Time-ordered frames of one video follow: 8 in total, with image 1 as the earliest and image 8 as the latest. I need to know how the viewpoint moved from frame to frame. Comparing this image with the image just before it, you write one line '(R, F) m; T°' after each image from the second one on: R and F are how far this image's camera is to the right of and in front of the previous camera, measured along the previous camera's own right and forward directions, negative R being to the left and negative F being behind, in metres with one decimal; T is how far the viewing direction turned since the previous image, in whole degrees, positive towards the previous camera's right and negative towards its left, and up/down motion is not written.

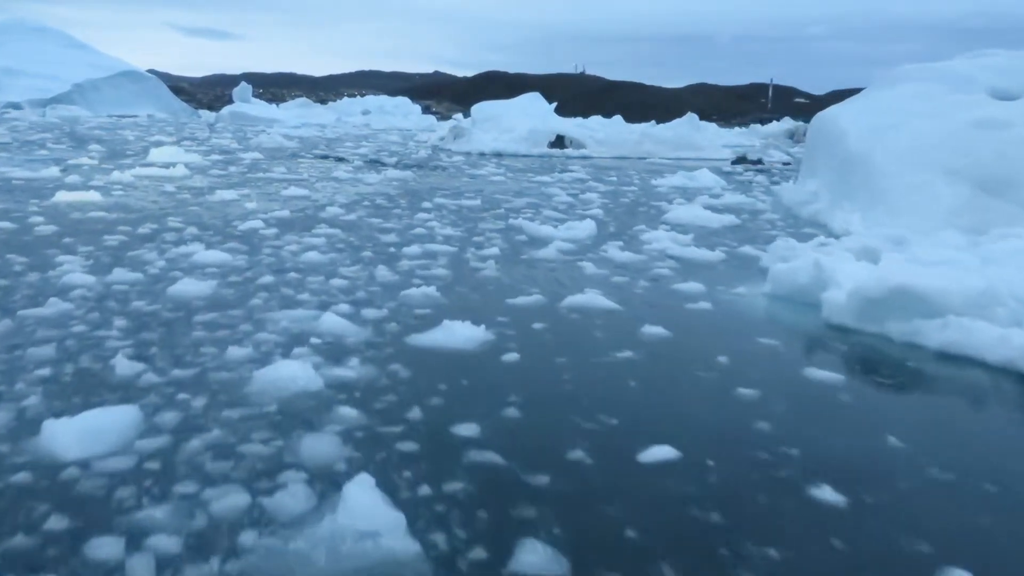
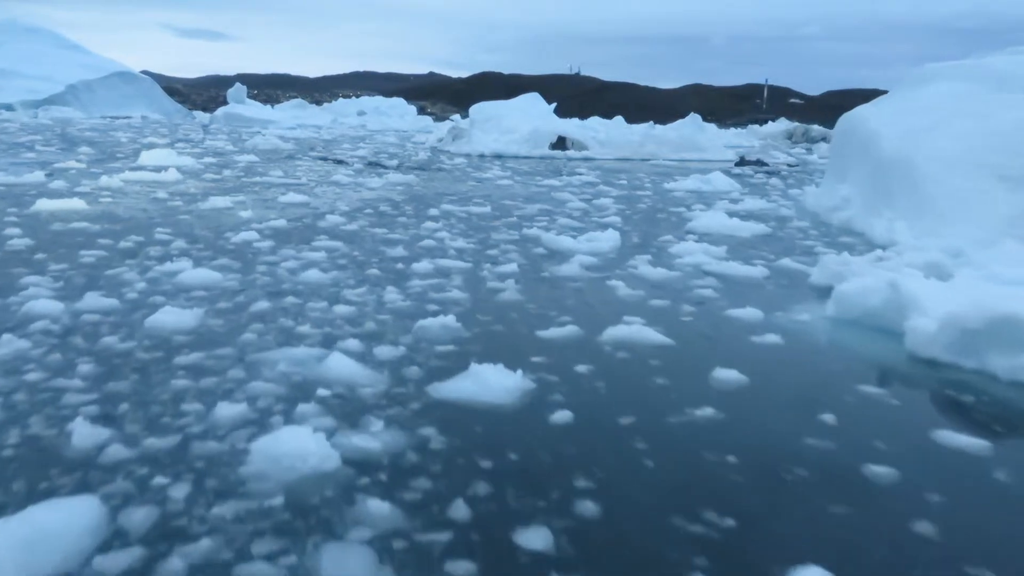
(-0.1, +0.4) m; 0°
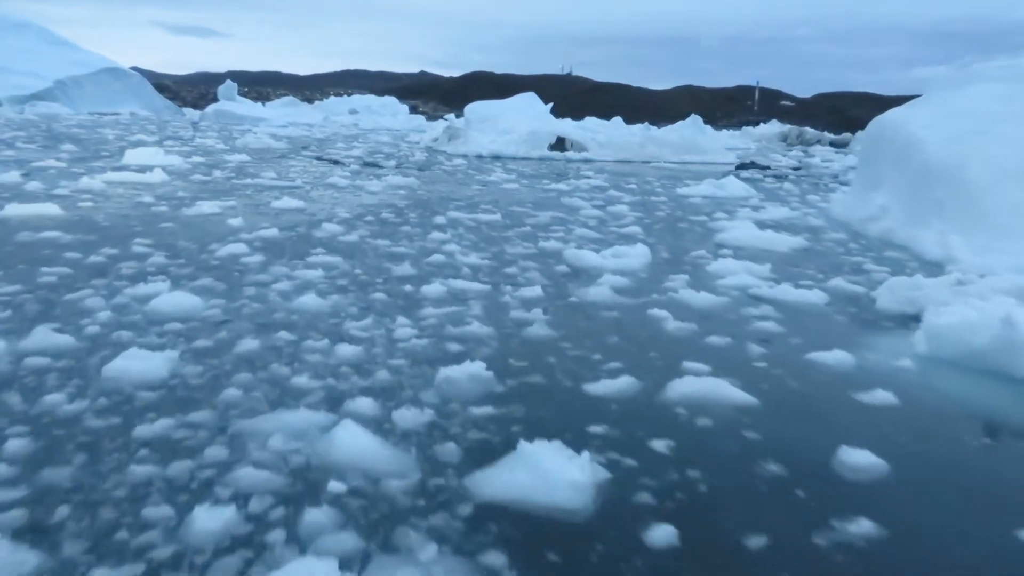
(-0.1, +0.5) m; +1°
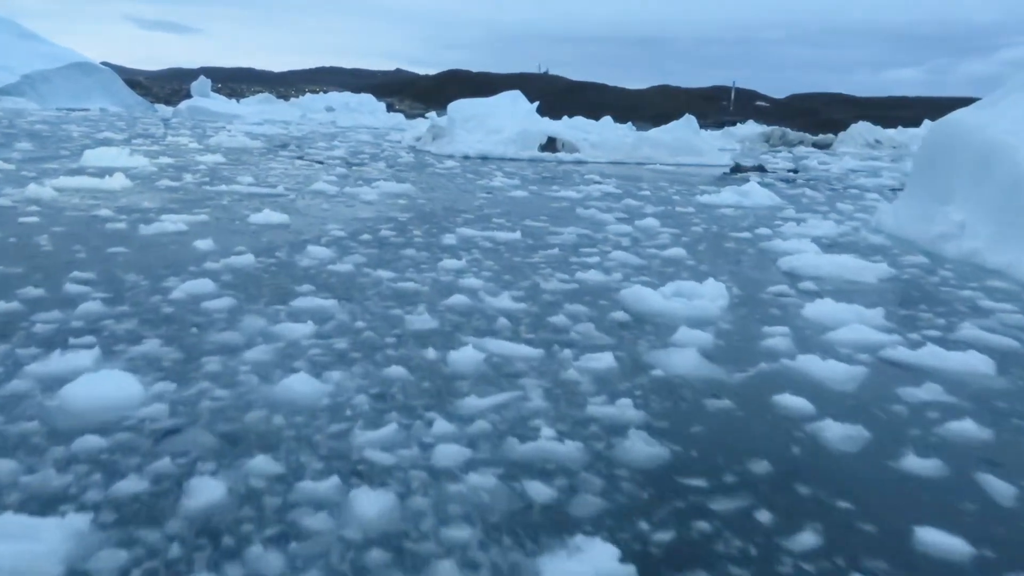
(-0.2, +0.9) m; +1°
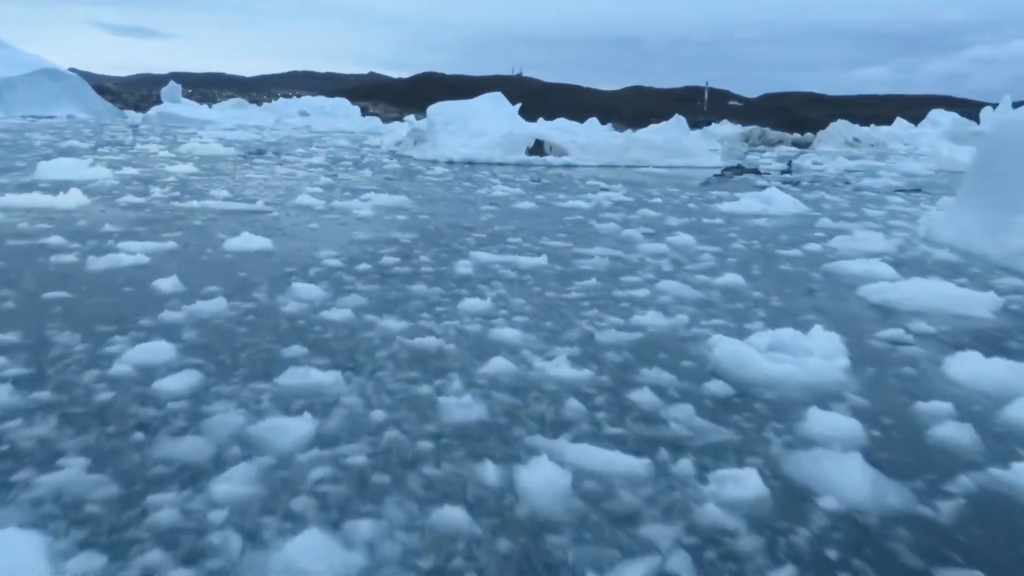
(-0.2, +0.8) m; +1°
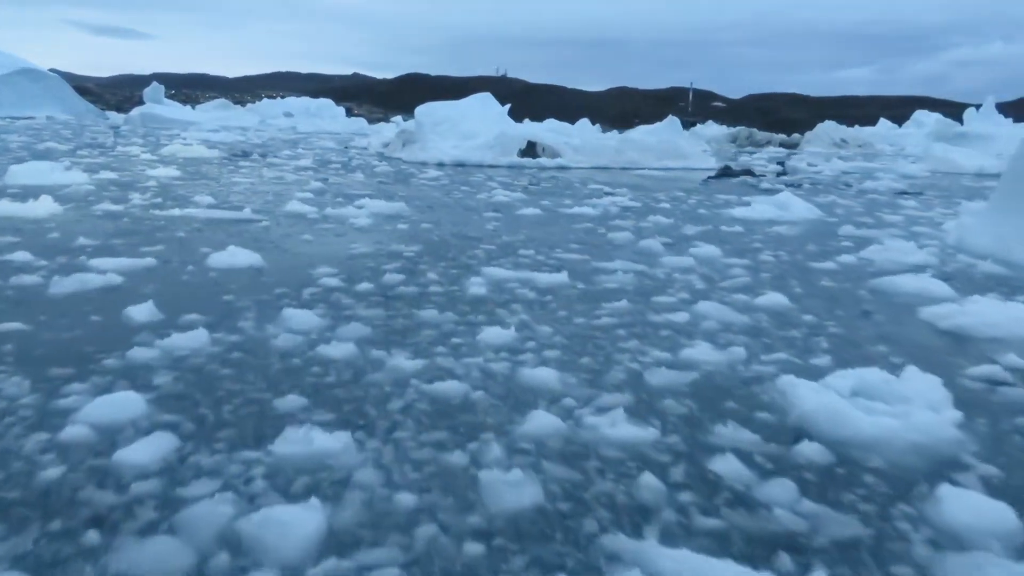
(-0.1, +0.4) m; +1°
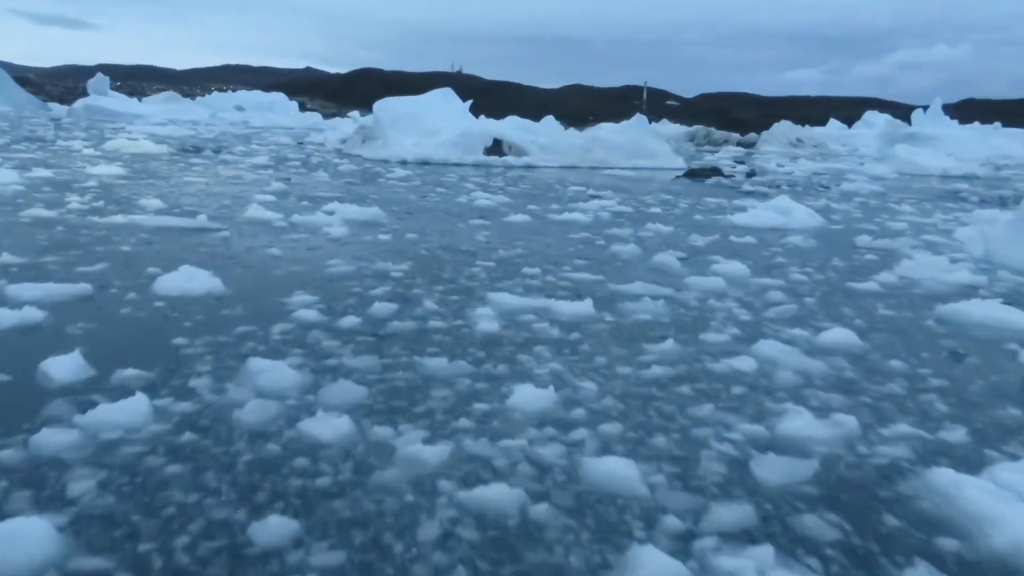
(-0.2, +0.6) m; +3°
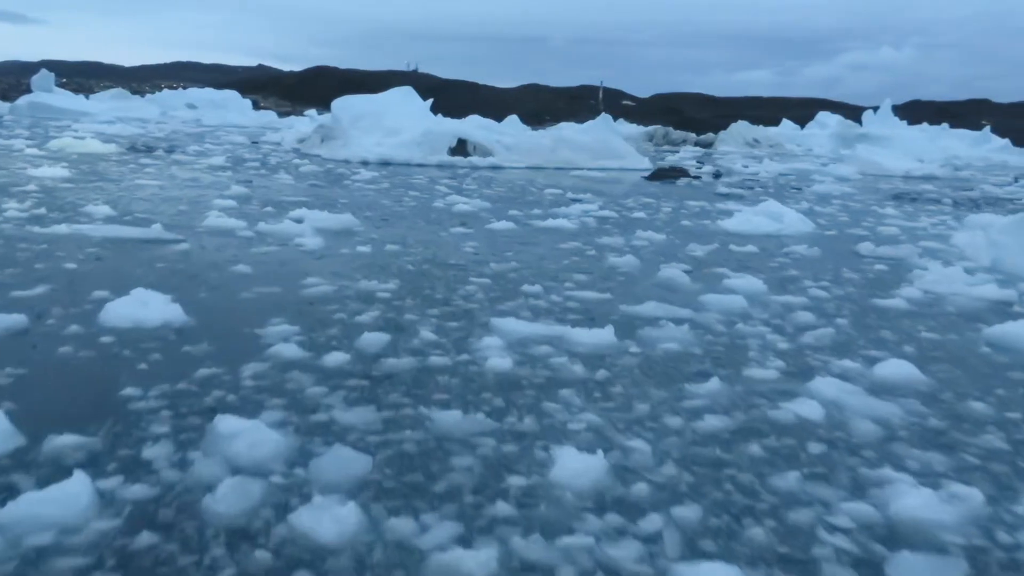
(-0.2, +0.4) m; +3°
